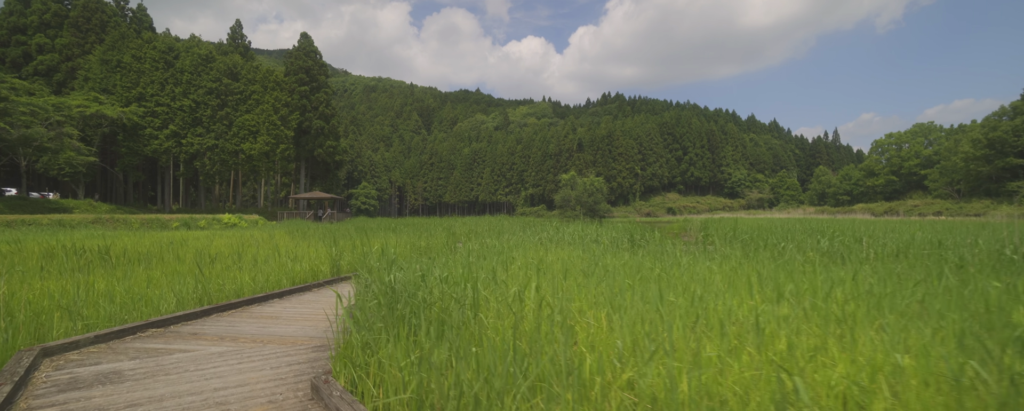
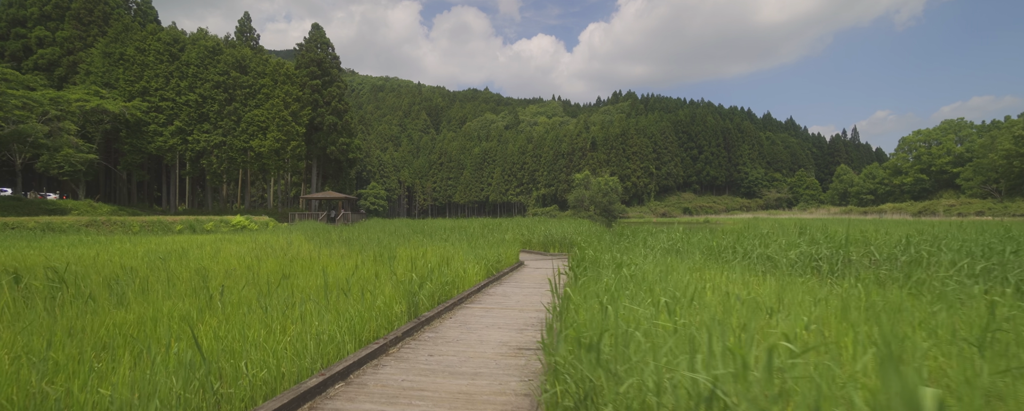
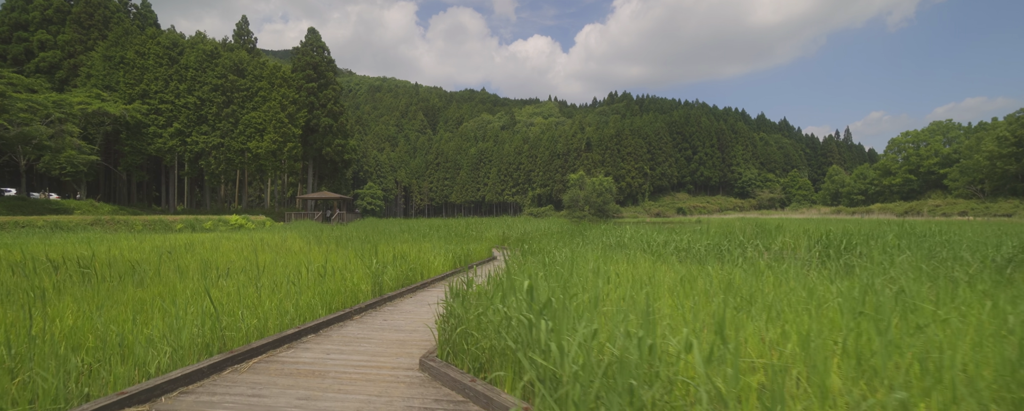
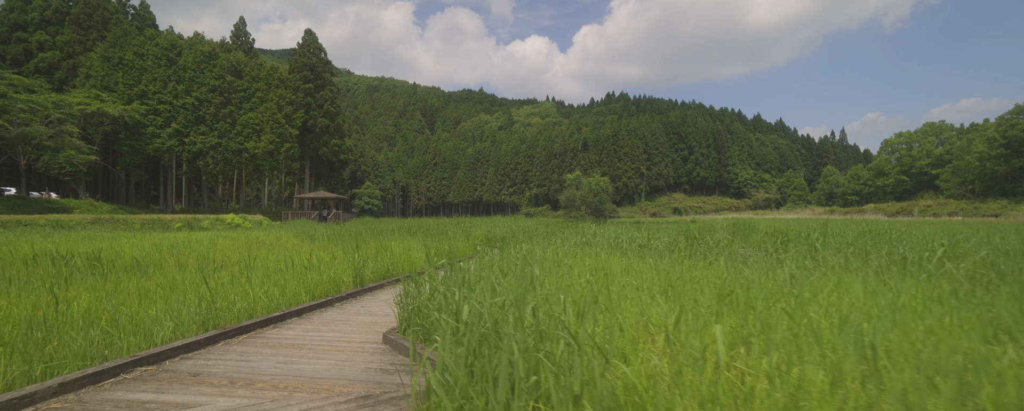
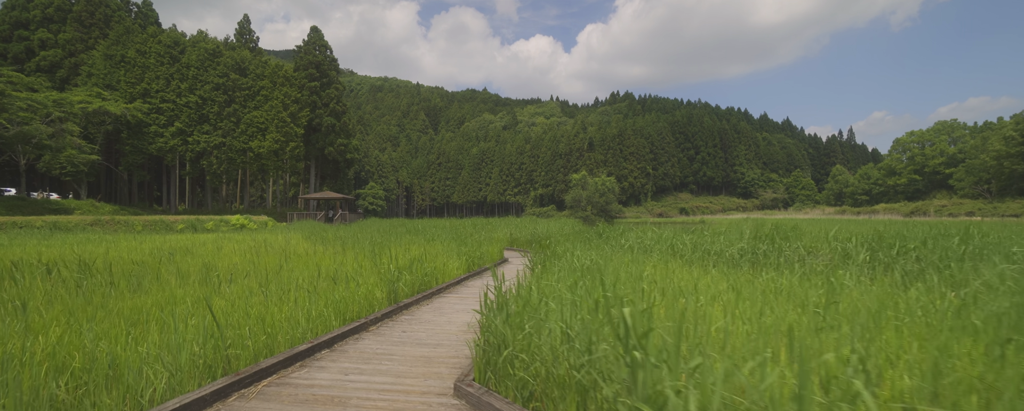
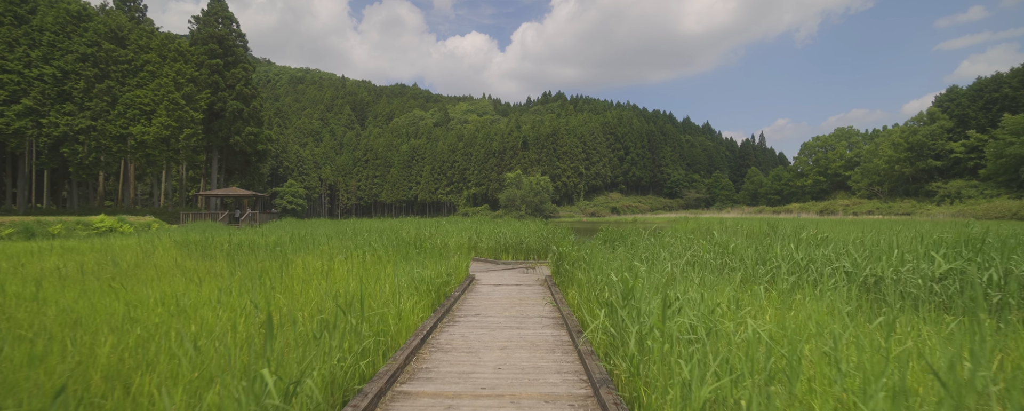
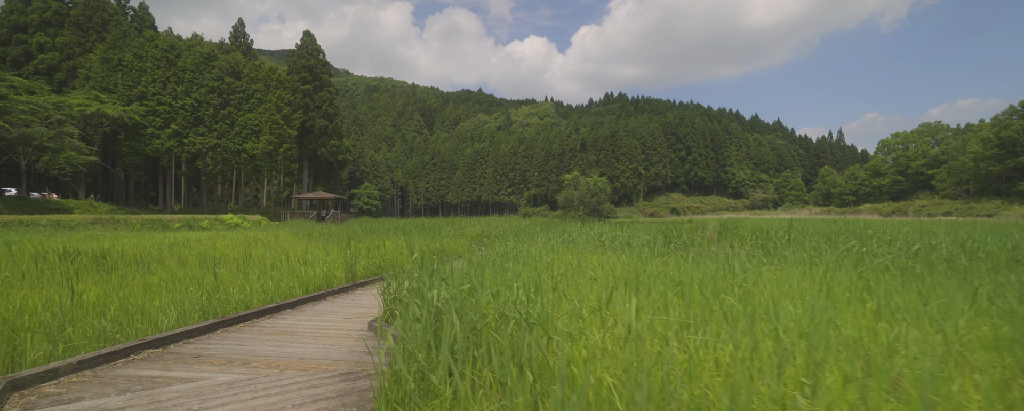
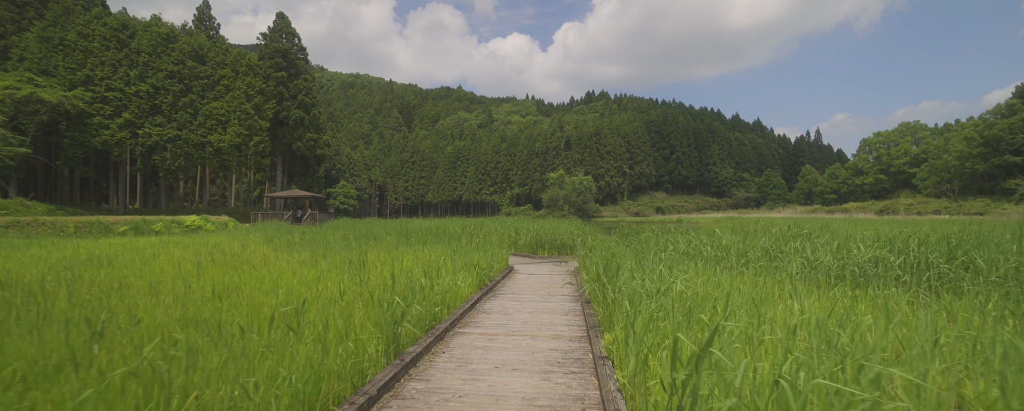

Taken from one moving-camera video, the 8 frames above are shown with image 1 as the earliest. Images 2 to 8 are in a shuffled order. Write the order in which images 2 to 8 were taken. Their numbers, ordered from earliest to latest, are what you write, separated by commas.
7, 4, 3, 5, 2, 8, 6
